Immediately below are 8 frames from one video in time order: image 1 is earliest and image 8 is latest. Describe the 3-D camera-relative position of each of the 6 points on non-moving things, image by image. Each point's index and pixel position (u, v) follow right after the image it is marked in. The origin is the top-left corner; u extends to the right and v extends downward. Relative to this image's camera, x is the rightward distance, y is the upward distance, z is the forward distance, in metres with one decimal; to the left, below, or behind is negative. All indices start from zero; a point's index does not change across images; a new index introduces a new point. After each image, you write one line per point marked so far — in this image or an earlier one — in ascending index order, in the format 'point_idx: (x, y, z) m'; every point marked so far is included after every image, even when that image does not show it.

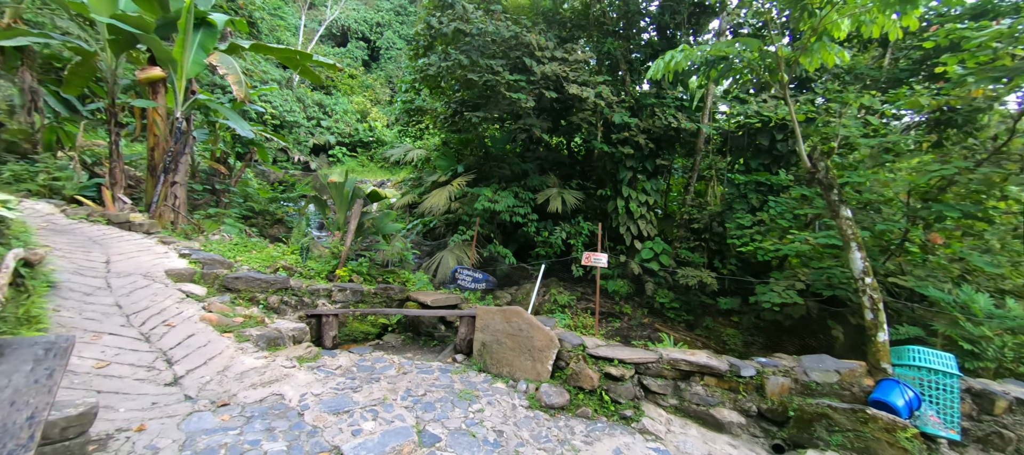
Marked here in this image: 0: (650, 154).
0: (+2.3, +1.2, +6.9) m
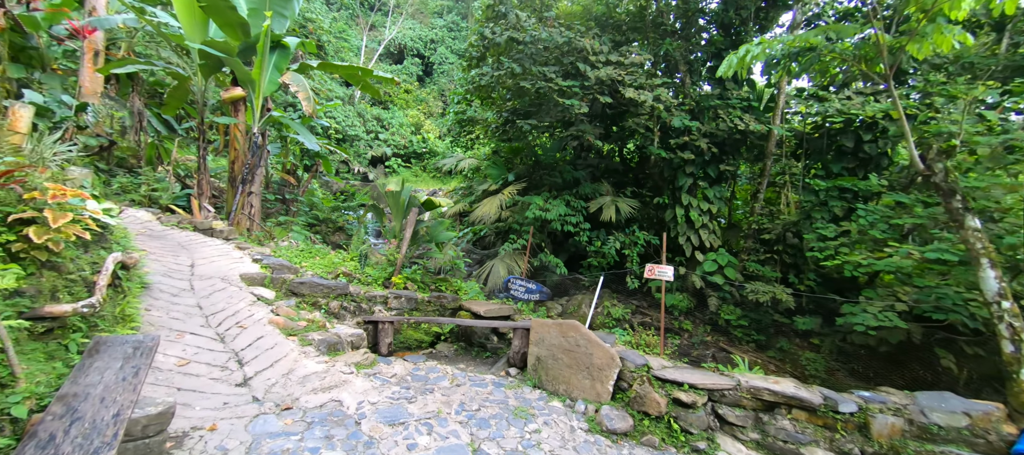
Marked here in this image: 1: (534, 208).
0: (+3.2, +1.1, +6.5) m
1: (+0.4, +0.3, +6.7) m
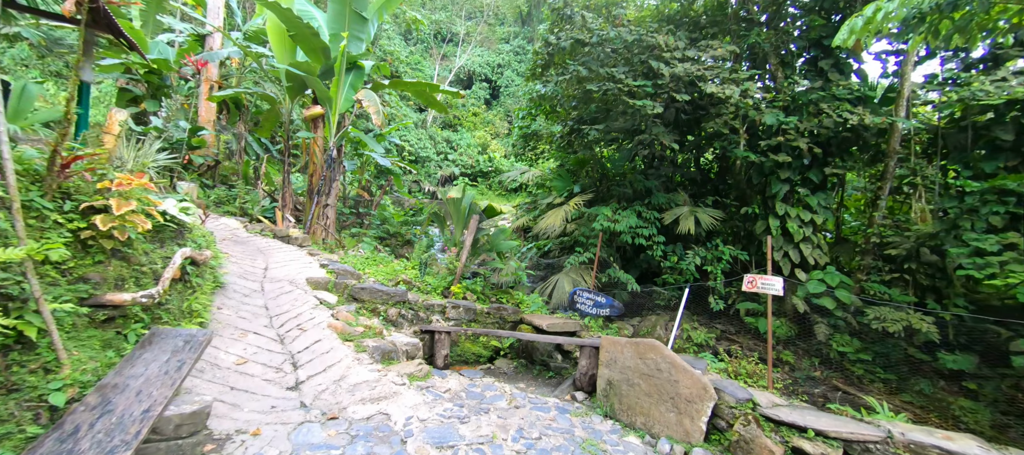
0: (+4.1, +0.8, +5.7) m
1: (+1.4, +0.1, +6.3) m
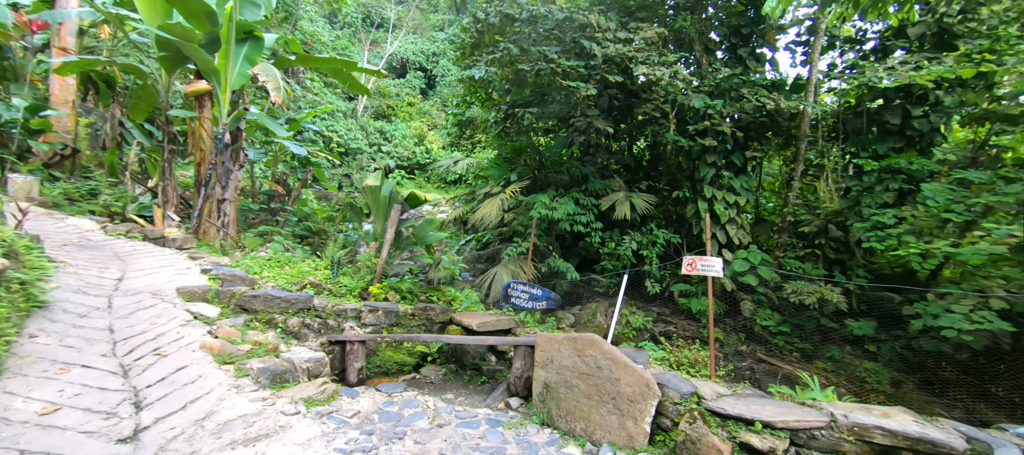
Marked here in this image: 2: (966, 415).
0: (+3.2, +1.1, +5.8) m
1: (+0.4, +0.3, +6.1) m
2: (+4.3, -1.8, +4.1) m
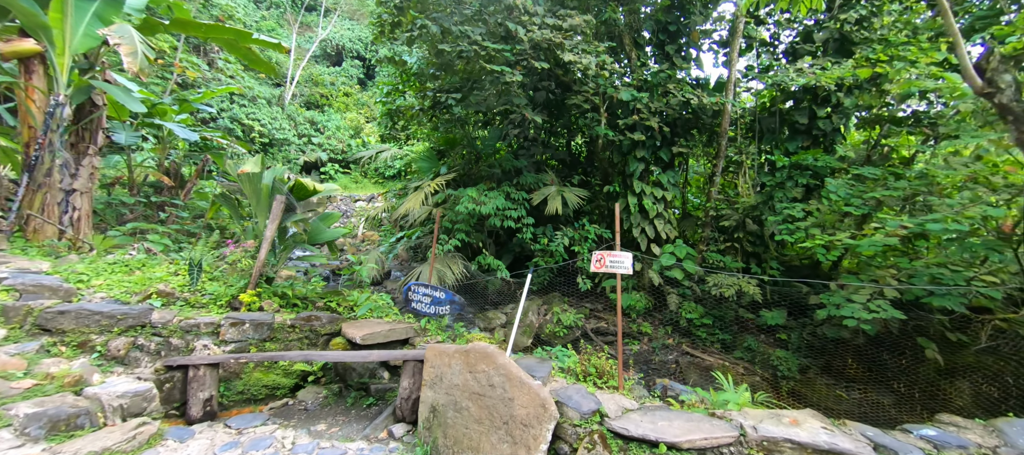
0: (+2.1, +1.2, +5.8) m
1: (-0.6, +0.3, +5.7) m
2: (+3.5, -1.7, +4.3) m
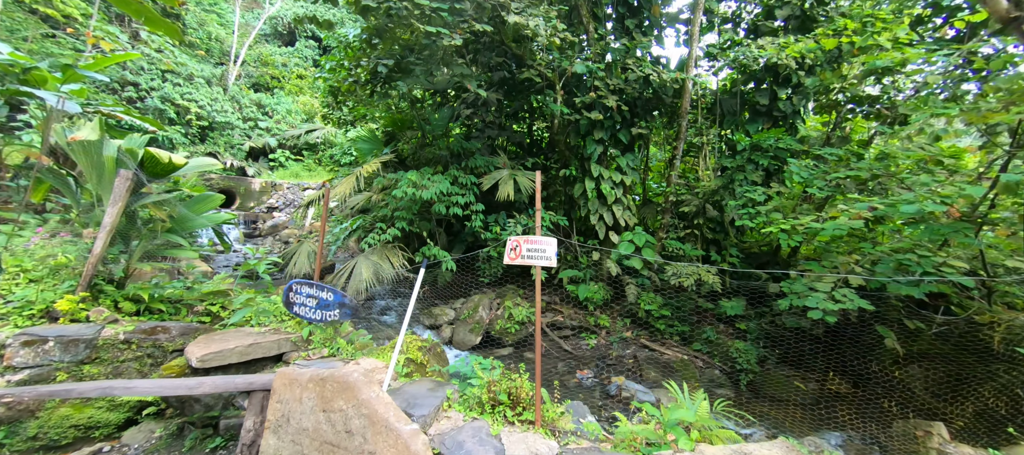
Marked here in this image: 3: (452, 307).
0: (+1.4, +1.4, +5.4) m
1: (-1.3, +0.5, +5.1) m
2: (+3.0, -1.6, +4.0) m
3: (-0.8, -1.0, +5.3) m
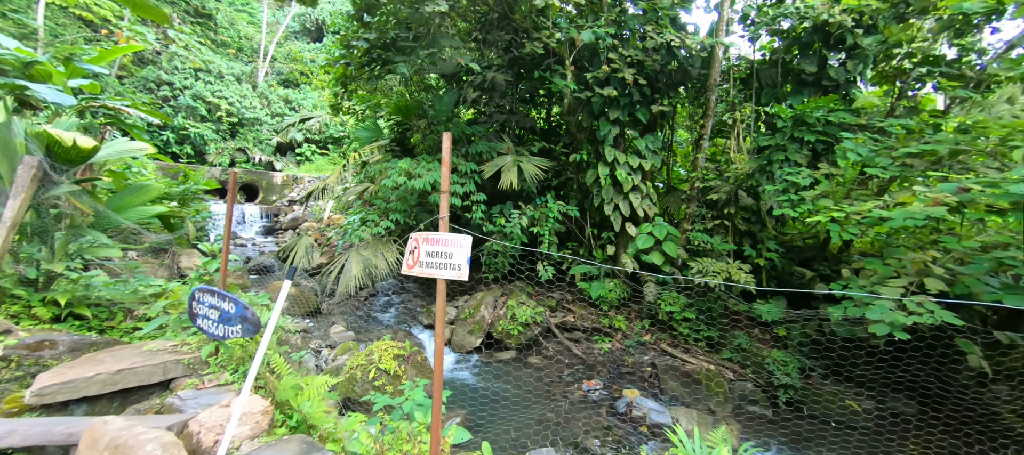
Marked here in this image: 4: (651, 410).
0: (+1.5, +1.5, +4.8) m
1: (-1.3, +0.6, +4.7) m
2: (+2.9, -1.5, +3.3) m
3: (-0.8, -0.9, +4.9) m
4: (+1.1, -1.4, +3.2) m
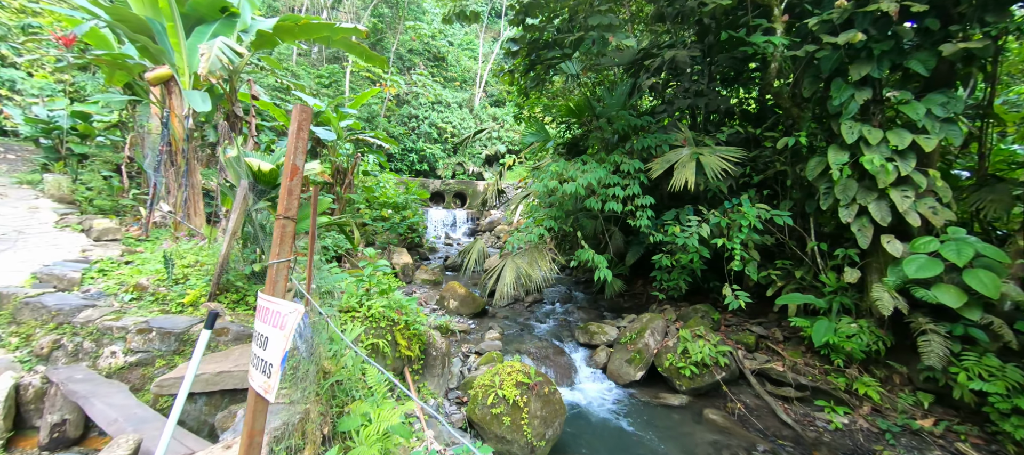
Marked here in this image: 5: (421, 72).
0: (+3.1, +1.4, +3.1) m
1: (+0.6, +0.5, +4.4) m
2: (+3.6, -1.6, +1.1) m
3: (+1.2, -1.0, +4.3) m
4: (+1.9, -1.5, +1.9) m
5: (-2.0, +3.4, +9.0) m
